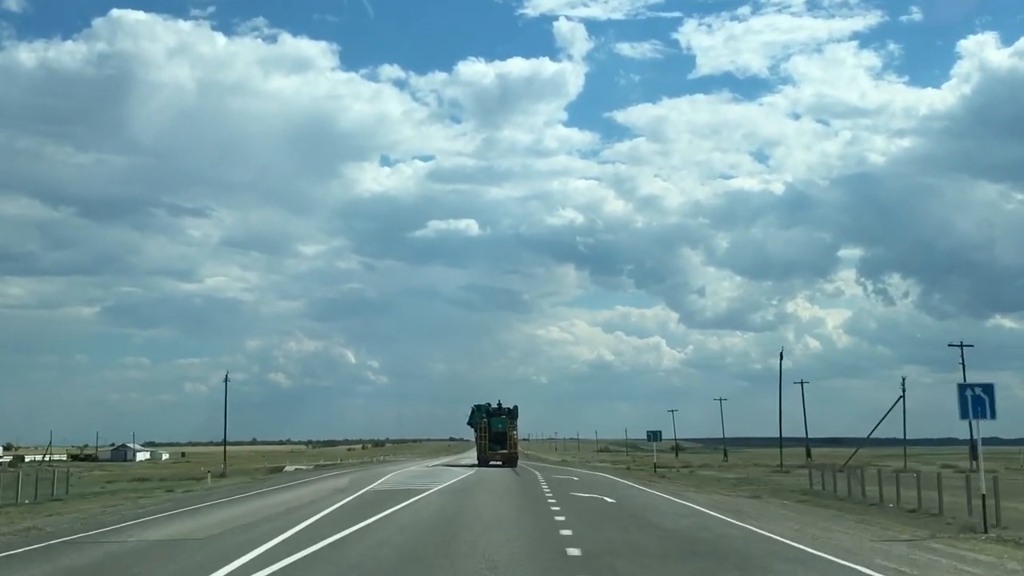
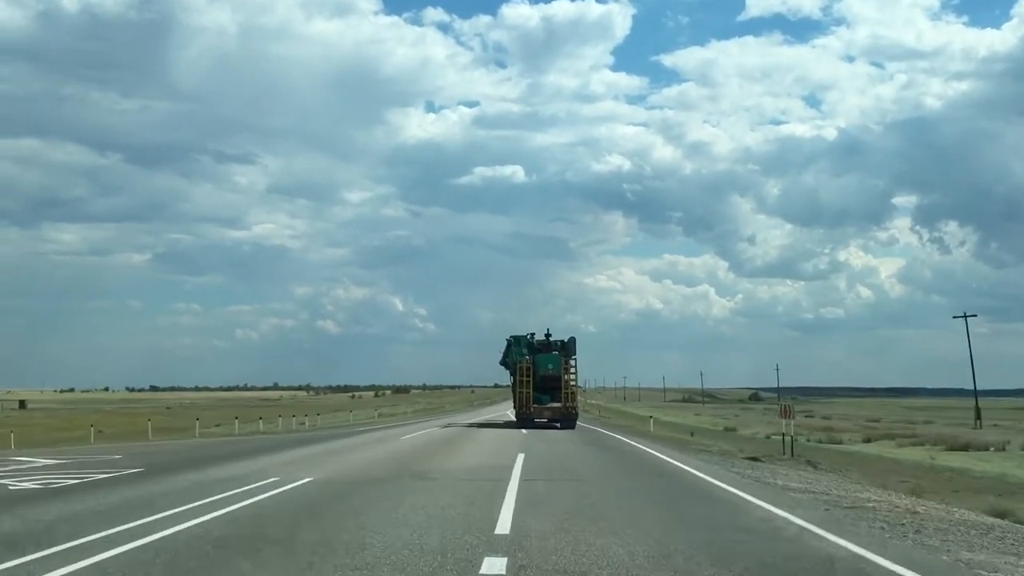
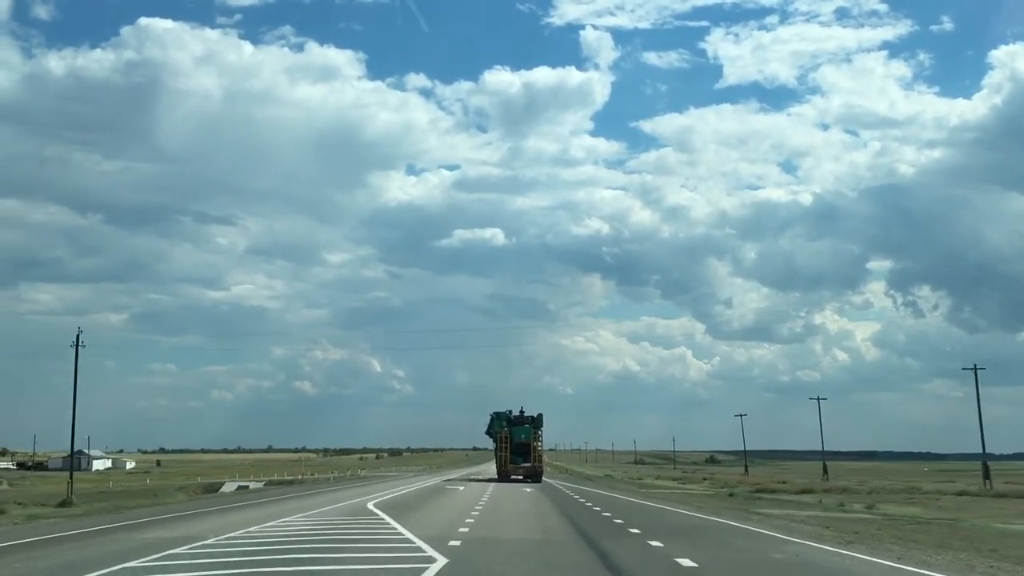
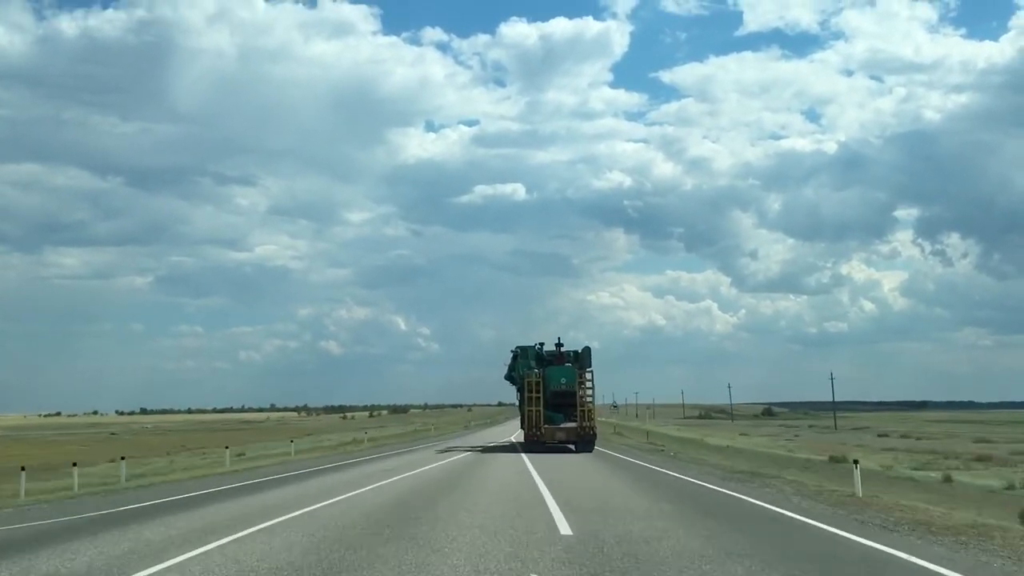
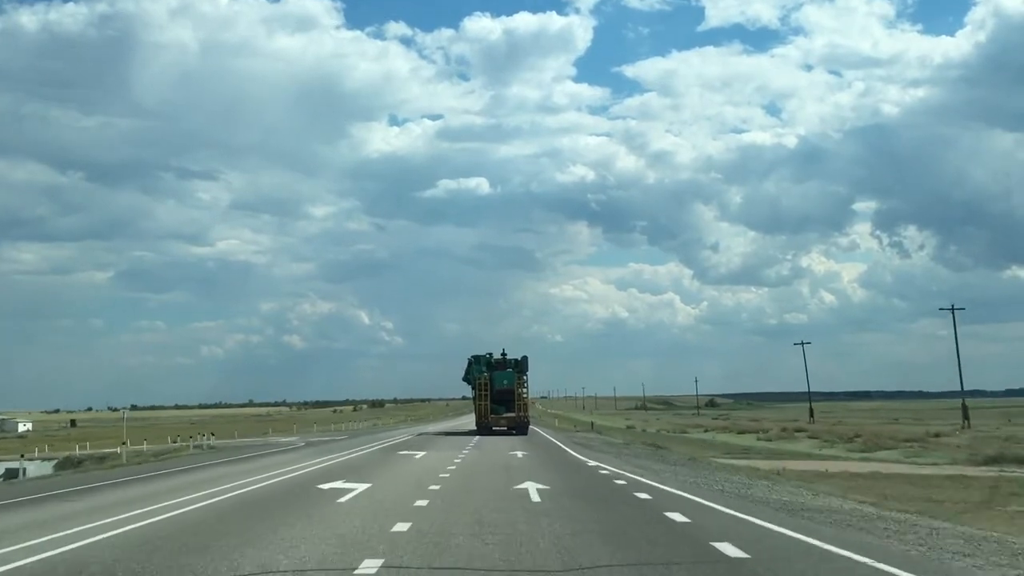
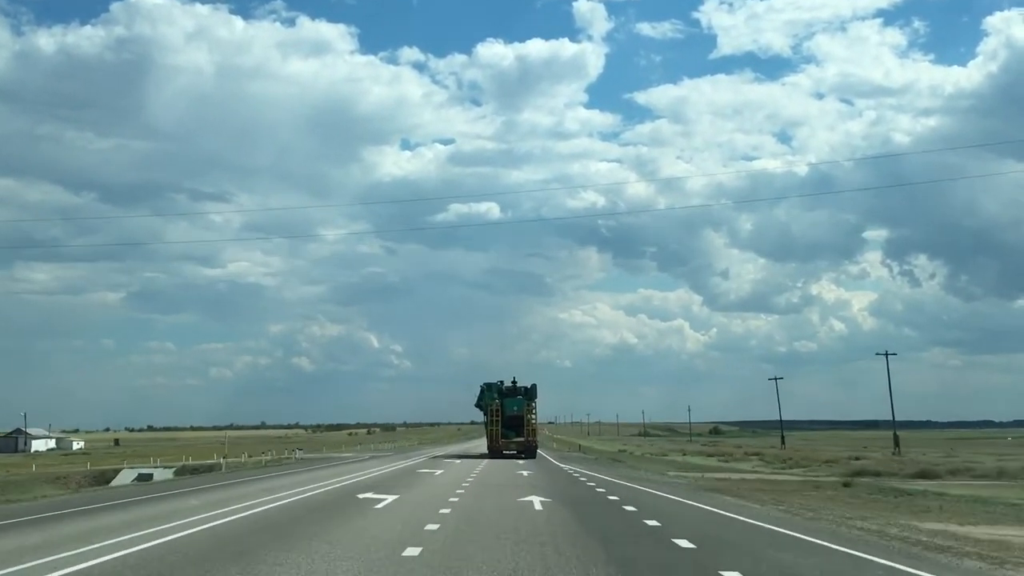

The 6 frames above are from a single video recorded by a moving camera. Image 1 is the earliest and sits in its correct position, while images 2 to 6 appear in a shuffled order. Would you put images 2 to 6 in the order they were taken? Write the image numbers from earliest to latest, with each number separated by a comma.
3, 6, 5, 2, 4
